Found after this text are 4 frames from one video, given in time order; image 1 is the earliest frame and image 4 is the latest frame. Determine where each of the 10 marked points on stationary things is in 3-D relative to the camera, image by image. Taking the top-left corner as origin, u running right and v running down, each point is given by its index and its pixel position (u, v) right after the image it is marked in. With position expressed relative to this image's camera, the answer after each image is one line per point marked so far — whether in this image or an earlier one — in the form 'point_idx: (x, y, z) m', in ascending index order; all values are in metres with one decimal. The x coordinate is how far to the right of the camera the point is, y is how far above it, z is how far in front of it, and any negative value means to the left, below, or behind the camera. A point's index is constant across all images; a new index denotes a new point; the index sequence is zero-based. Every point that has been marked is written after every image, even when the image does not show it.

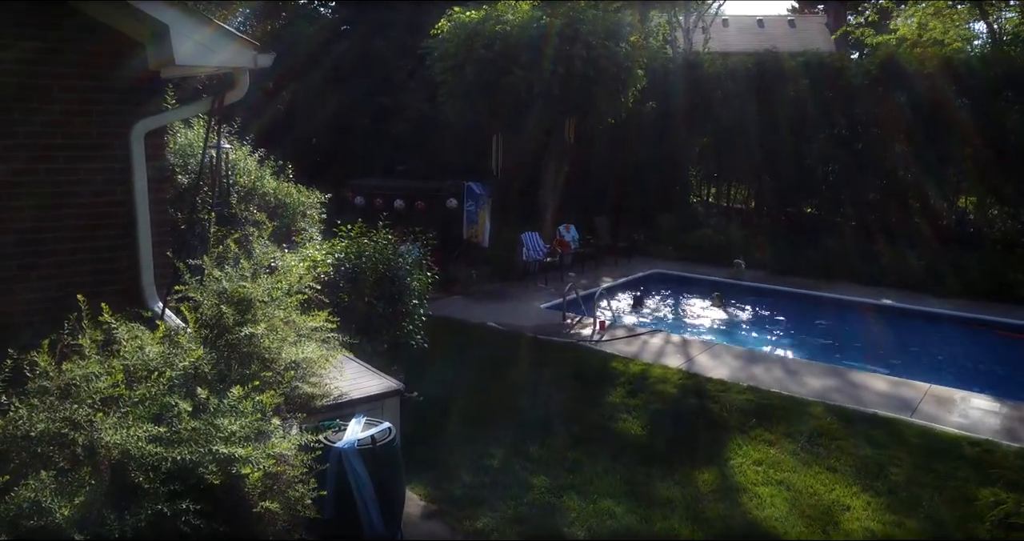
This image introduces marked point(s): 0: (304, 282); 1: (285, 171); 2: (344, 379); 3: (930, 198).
0: (-1.3, -0.1, +4.7) m
1: (-2.5, +1.1, +8.3) m
2: (-1.1, -0.7, +4.7) m
3: (+7.4, +1.3, +13.4) m
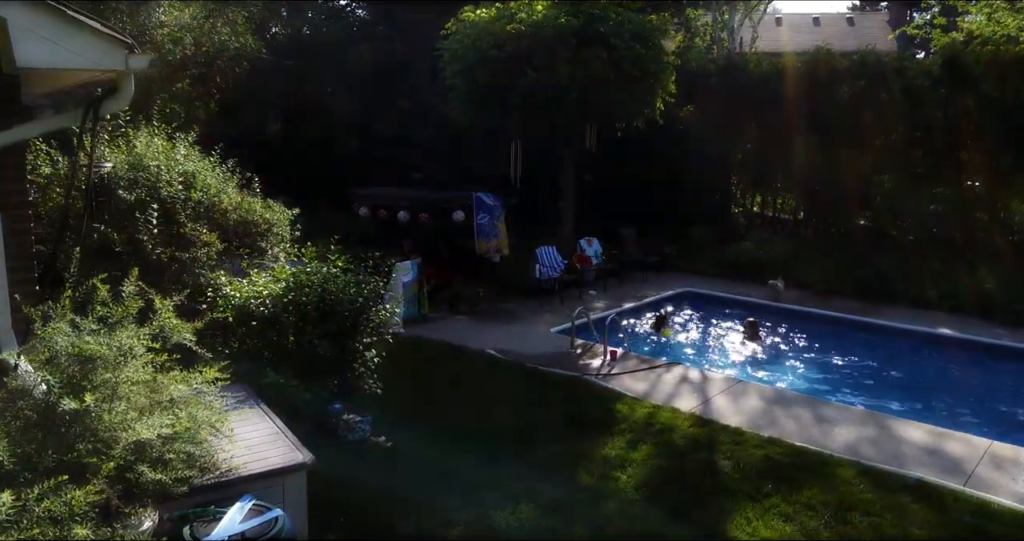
0: (-1.7, -0.3, +3.9) m
1: (-2.6, +0.8, +7.5) m
2: (-1.4, -0.9, +3.9) m
3: (+7.7, +0.9, +12.0) m
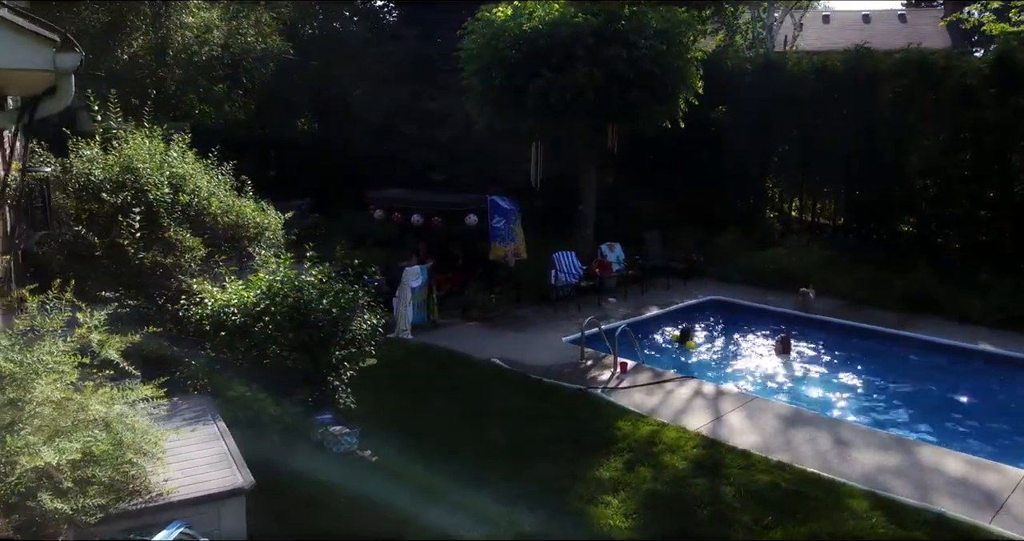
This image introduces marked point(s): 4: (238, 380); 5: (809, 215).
0: (-1.9, -0.3, +3.7) m
1: (-2.6, +0.8, +7.4) m
2: (-1.6, -1.0, +3.7) m
3: (+8.0, +0.8, +11.2) m
4: (-1.9, -0.8, +5.1) m
5: (+5.6, +1.0, +14.2) m
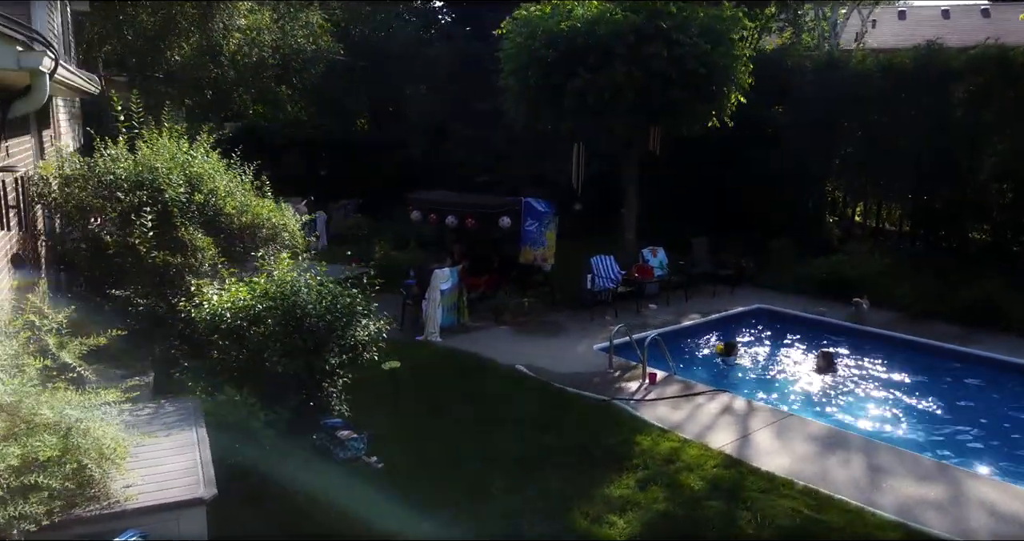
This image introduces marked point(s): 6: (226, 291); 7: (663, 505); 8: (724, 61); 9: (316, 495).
0: (-2.0, -0.4, +3.7) m
1: (-2.4, +0.8, +7.4) m
2: (-1.8, -1.0, +3.6) m
3: (+8.5, +0.6, +10.3) m
4: (-1.9, -0.8, +5.0) m
5: (+6.3, +0.9, +13.5) m
6: (-2.0, -0.1, +5.3) m
7: (+1.1, -1.7, +5.4) m
8: (+2.8, +2.8, +10.1) m
9: (-1.3, -1.5, +4.9) m
